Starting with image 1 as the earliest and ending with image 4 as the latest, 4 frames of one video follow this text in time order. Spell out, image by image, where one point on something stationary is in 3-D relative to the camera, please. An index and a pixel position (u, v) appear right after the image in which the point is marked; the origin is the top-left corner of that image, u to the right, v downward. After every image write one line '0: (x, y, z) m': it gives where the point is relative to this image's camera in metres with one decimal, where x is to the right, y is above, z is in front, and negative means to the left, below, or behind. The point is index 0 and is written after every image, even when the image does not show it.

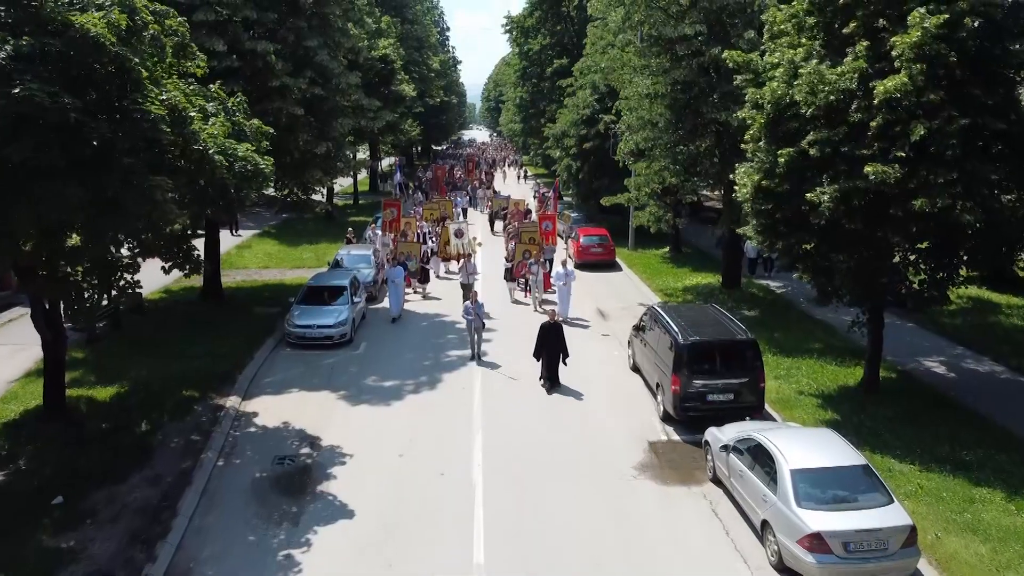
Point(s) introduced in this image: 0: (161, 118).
0: (-4.1, +2.0, +10.0) m
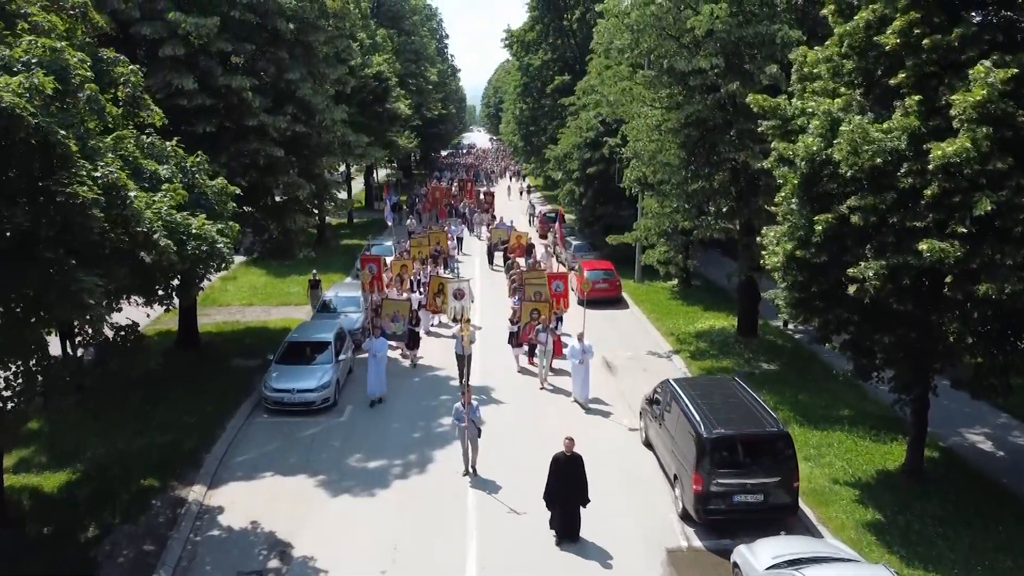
0: (-4.1, +0.8, +8.4) m
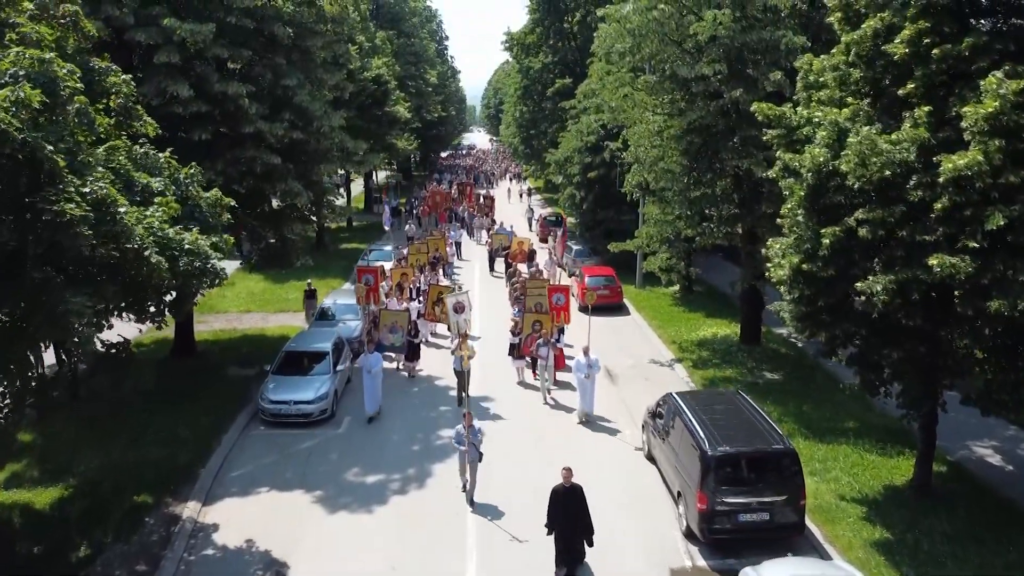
0: (-4.1, +0.7, +8.2) m
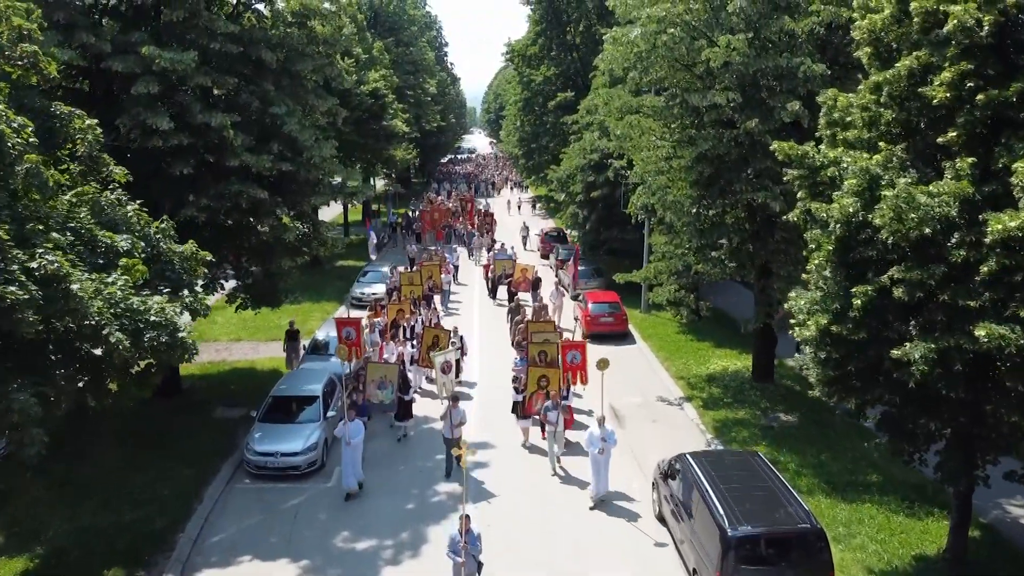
0: (-4.1, -0.1, +7.2) m
